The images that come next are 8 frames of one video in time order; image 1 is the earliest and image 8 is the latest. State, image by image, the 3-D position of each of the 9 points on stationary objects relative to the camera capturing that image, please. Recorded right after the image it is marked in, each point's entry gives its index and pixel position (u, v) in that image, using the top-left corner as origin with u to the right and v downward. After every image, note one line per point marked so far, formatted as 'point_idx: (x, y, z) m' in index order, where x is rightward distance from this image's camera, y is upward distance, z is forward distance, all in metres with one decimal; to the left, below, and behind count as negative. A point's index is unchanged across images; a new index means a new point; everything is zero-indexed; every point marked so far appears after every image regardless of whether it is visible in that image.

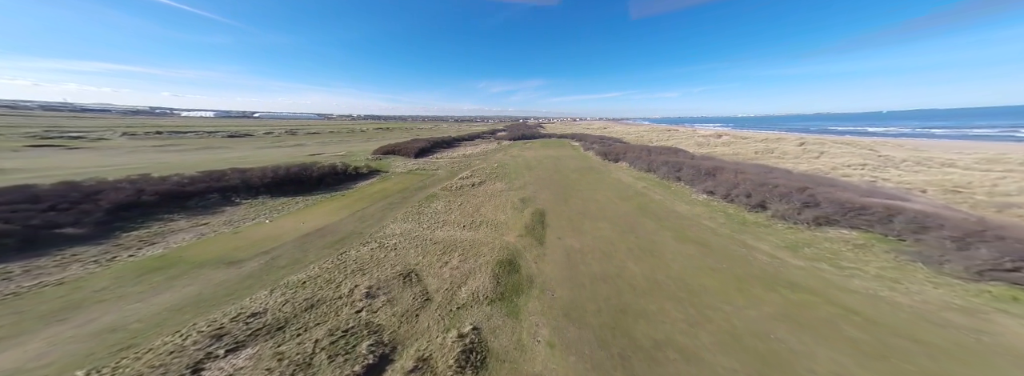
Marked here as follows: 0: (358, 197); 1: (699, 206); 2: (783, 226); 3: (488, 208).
0: (-13.7, -0.8, +18.9) m
1: (+13.8, -1.3, +15.8) m
2: (+14.8, -2.0, +11.7) m
3: (-2.1, -1.9, +18.3) m
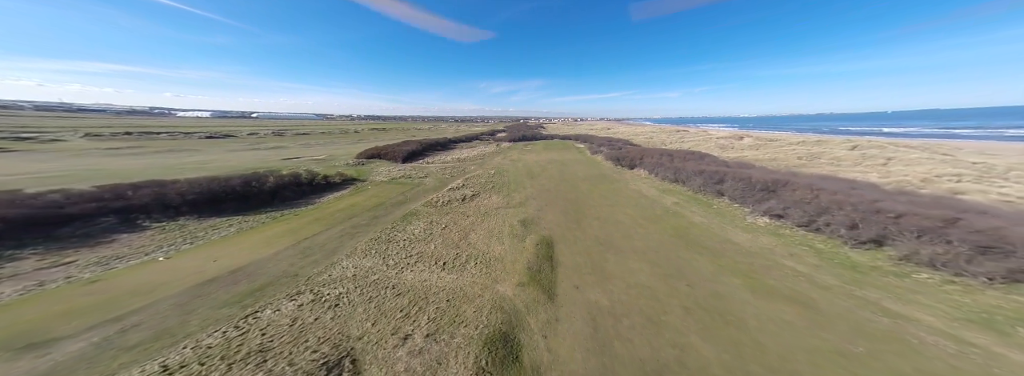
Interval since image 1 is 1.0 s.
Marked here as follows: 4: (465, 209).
0: (-13.8, -2.0, +14.8) m
1: (+13.7, -2.6, +11.5) m
2: (+14.7, -3.2, +7.4) m
3: (-2.2, -3.2, +14.2) m
4: (-4.0, -2.0, +17.8) m
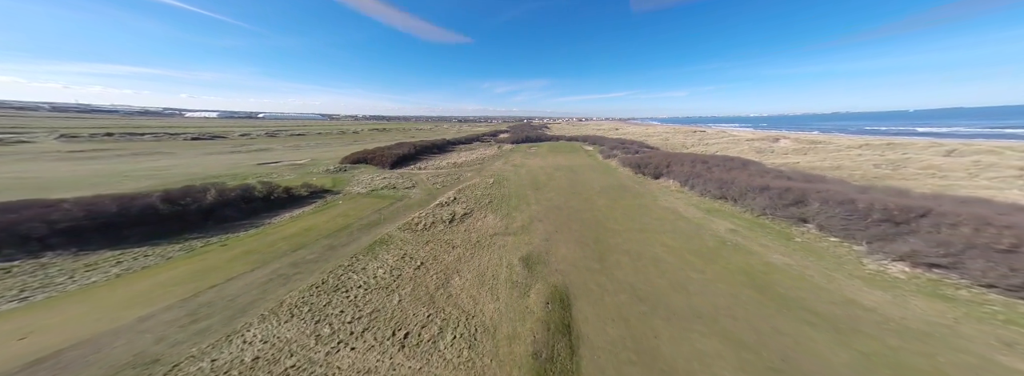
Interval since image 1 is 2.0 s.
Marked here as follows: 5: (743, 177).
0: (-13.8, -3.2, +11.0) m
1: (+13.6, -3.9, +7.1) m
2: (+14.5, -4.6, +3.0) m
3: (-2.3, -4.4, +10.1) m
4: (-4.0, -3.2, +13.8) m
5: (+18.2, +0.8, +16.7) m
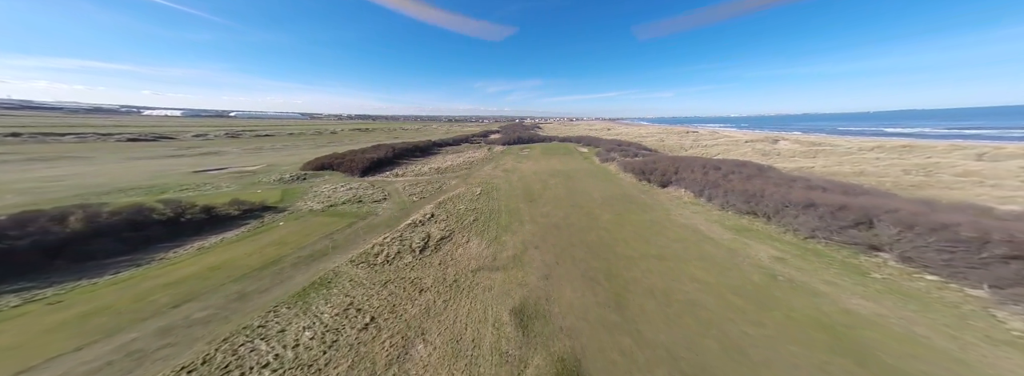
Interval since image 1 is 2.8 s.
0: (-14.2, -4.3, +7.3) m
1: (+13.3, -4.7, +4.6) m
2: (+14.4, -5.4, +0.5) m
3: (-2.6, -5.4, +6.9) m
4: (-4.5, -4.2, +10.5) m
5: (+17.5, 0.0, +14.3) m
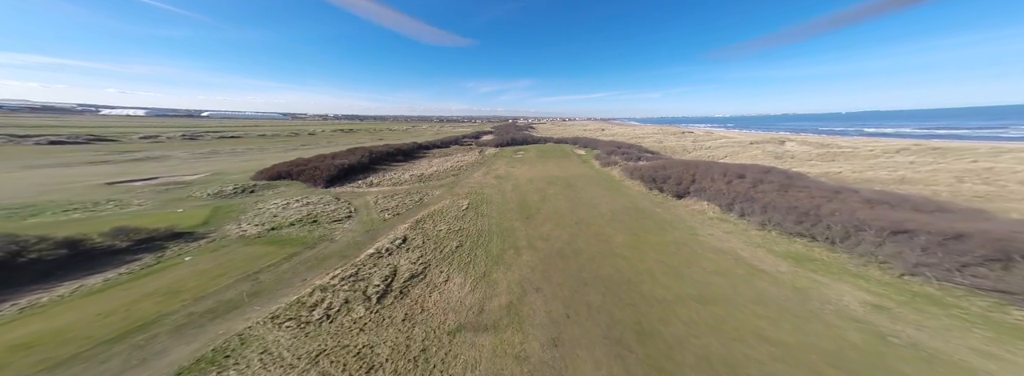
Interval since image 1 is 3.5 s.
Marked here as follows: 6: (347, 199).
0: (-14.3, -5.4, +3.6) m
1: (+13.3, -5.5, +1.8) m
2: (+14.5, -6.2, -2.2) m
3: (-2.7, -6.4, +3.6) m
4: (-4.7, -5.2, +7.2) m
5: (+17.1, -0.8, +11.7) m
6: (-14.5, -0.9, +18.7) m
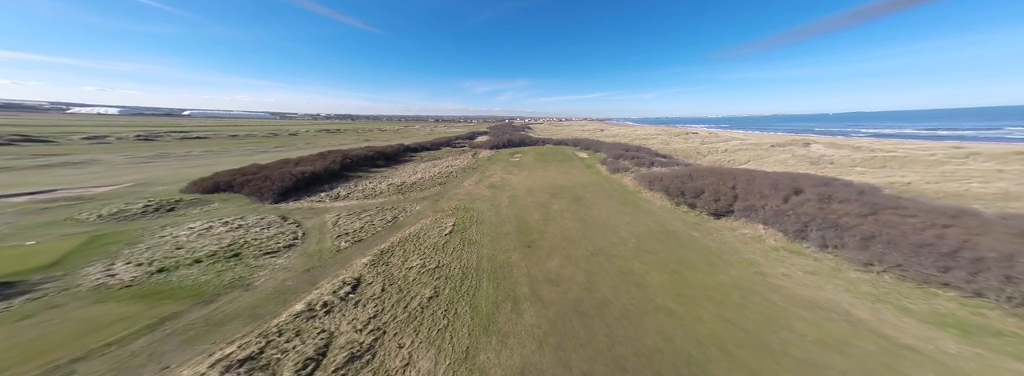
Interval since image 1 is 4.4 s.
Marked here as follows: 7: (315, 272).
0: (-14.3, -6.5, -0.5) m
1: (+13.4, -6.5, -1.8) m
2: (+14.7, -7.2, -5.8) m
3: (-2.7, -7.4, -0.3) m
4: (-4.7, -6.3, +3.3) m
5: (+17.0, -1.8, +8.2) m
6: (-14.7, -2.0, +14.7) m
7: (-9.6, -3.9, +10.6) m
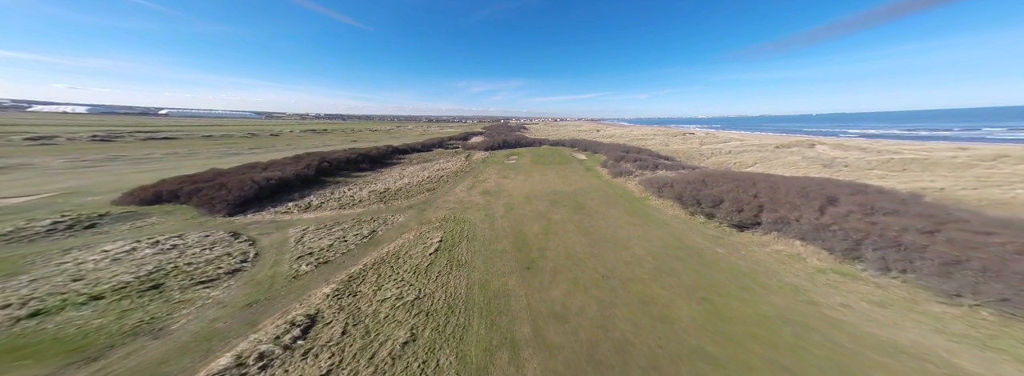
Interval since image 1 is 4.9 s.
0: (-14.1, -7.2, -2.8) m
1: (+13.6, -7.0, -3.4) m
2: (+15.0, -7.7, -7.4) m
3: (-2.5, -8.0, -2.3) m
4: (-4.7, -6.9, +1.2) m
5: (+16.9, -2.3, +6.6) m
6: (-14.9, -2.7, +12.3) m
7: (-9.7, -4.5, +8.3) m
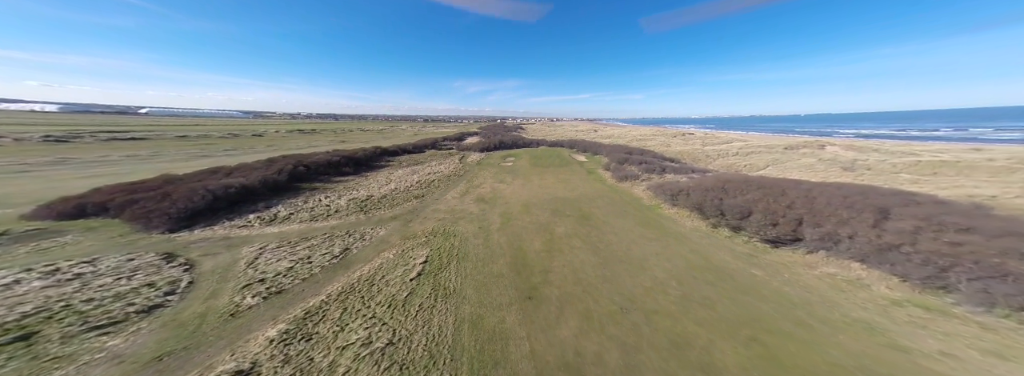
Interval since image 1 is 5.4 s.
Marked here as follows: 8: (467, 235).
0: (-13.9, -7.8, -5.0) m
1: (+13.8, -7.5, -5.2) m
2: (+15.2, -8.2, -9.1) m
3: (-2.3, -8.6, -4.3) m
4: (-4.5, -7.5, -0.9) m
5: (+16.9, -2.8, +5.0) m
6: (-15.0, -3.3, +10.1) m
7: (-9.7, -5.1, +6.2) m
8: (-2.8, -2.5, +14.4) m
